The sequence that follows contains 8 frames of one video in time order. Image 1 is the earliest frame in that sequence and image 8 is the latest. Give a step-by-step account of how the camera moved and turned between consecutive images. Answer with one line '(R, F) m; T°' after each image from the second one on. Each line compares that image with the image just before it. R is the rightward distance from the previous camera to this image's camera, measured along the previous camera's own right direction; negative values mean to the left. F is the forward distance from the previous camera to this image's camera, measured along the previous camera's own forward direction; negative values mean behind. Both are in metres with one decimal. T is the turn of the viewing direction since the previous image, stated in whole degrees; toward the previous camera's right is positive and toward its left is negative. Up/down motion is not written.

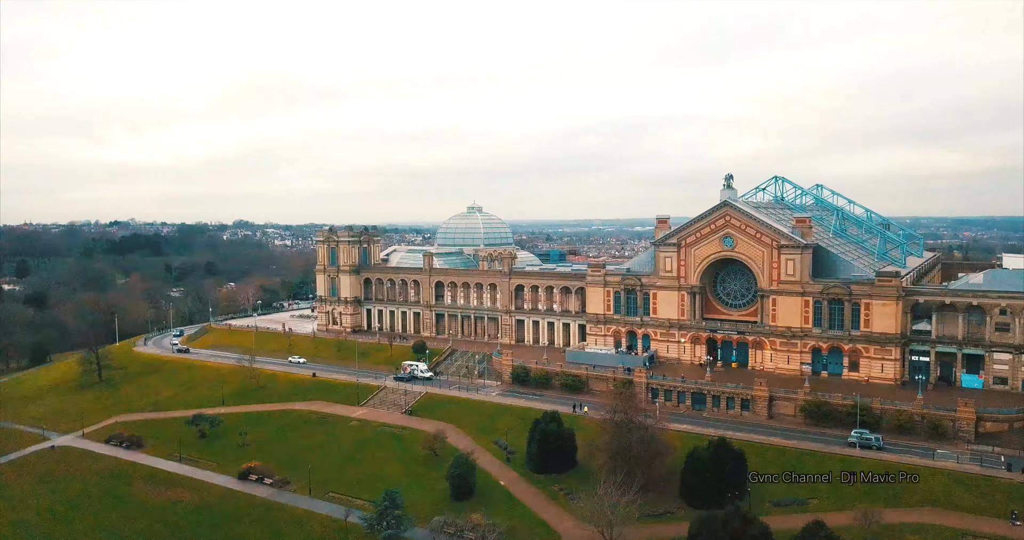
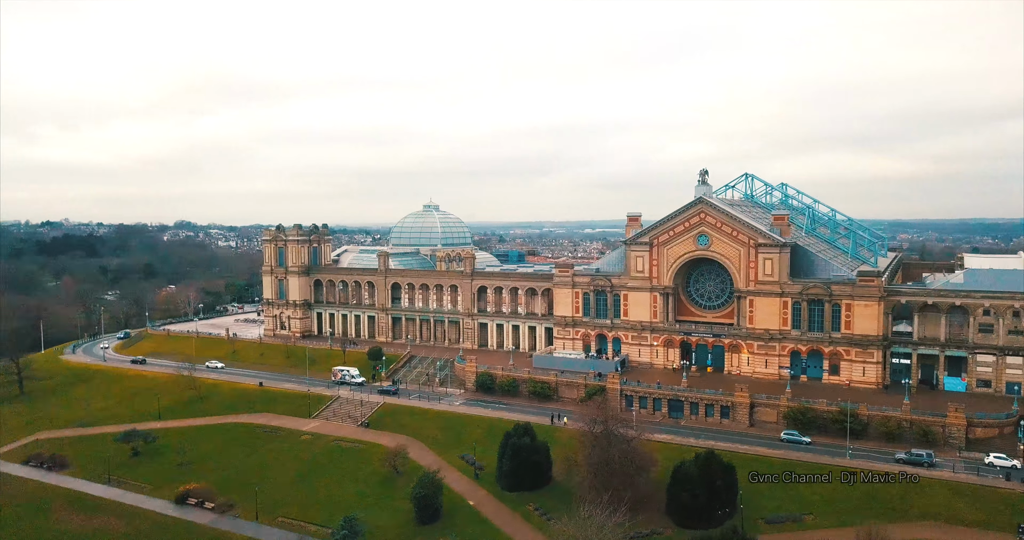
(-1.7, +6.3) m; +4°
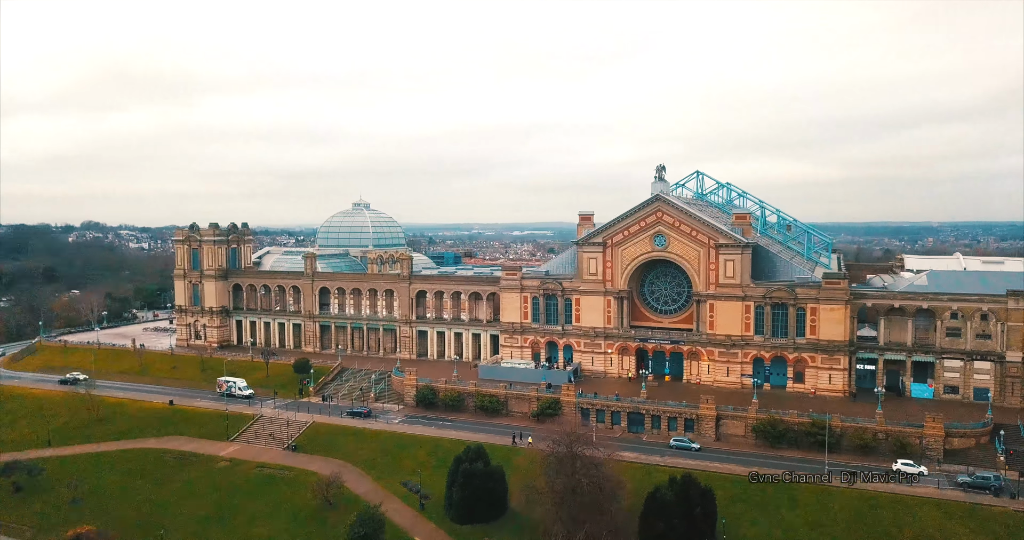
(-1.9, +8.1) m; +6°
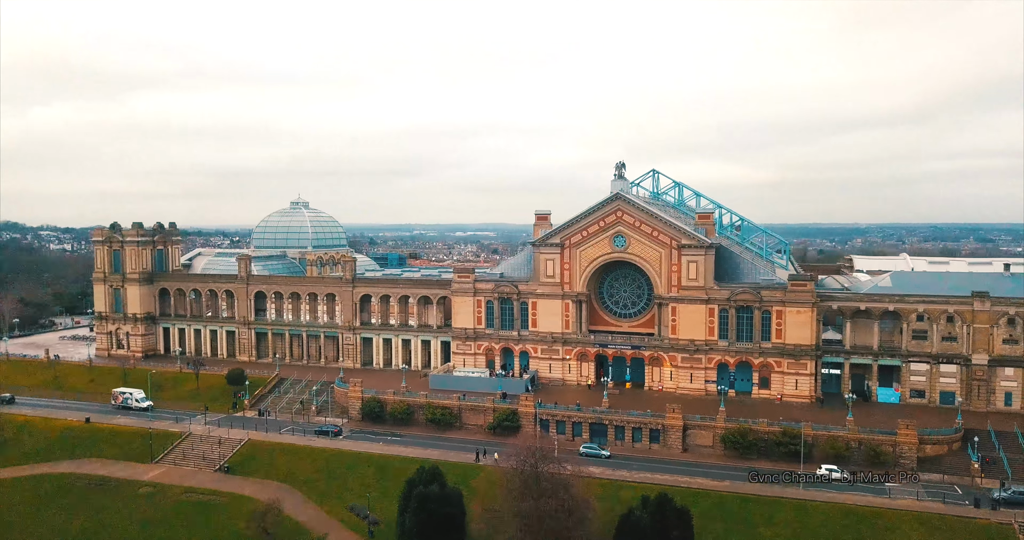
(-1.3, +5.4) m; +4°
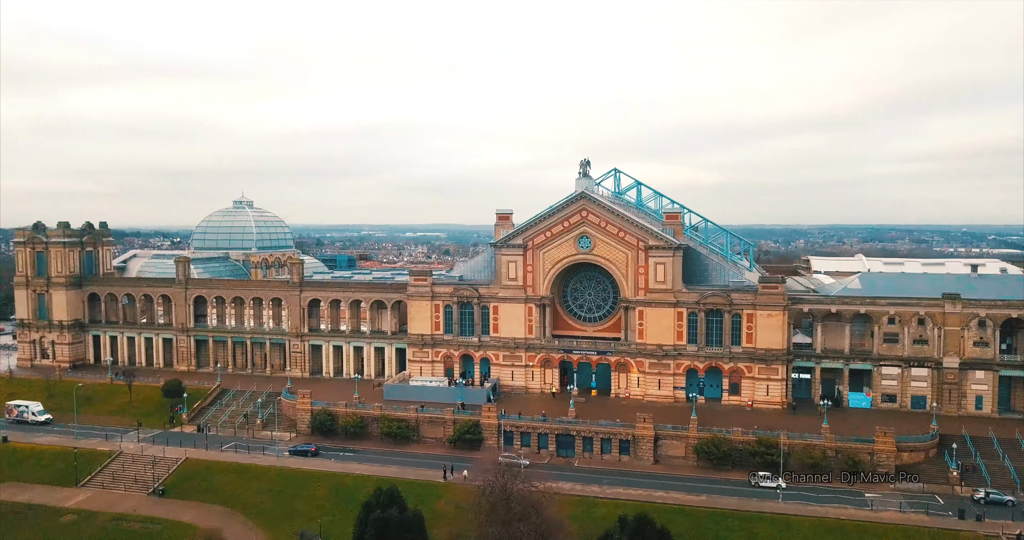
(-1.1, +4.5) m; +4°
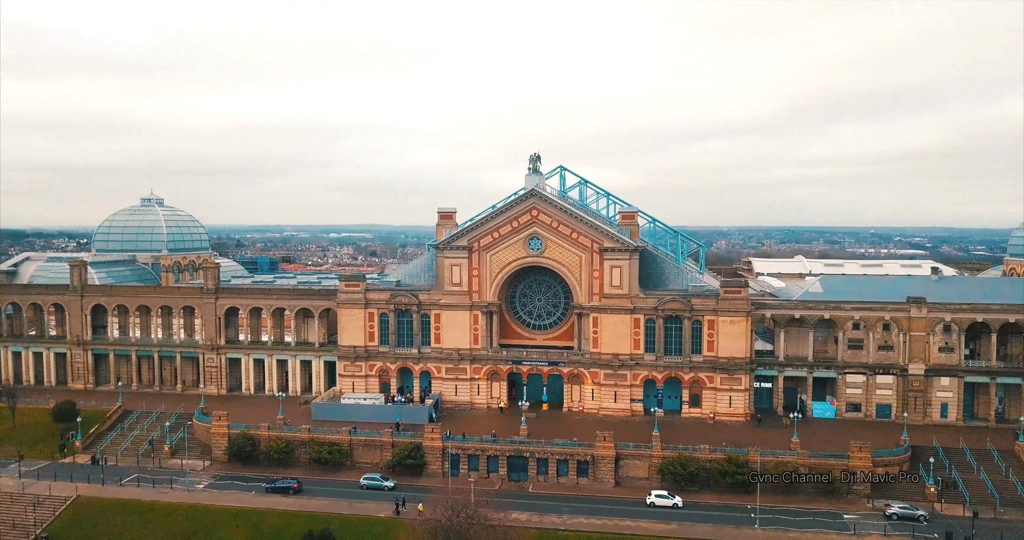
(-1.6, +7.1) m; +6°
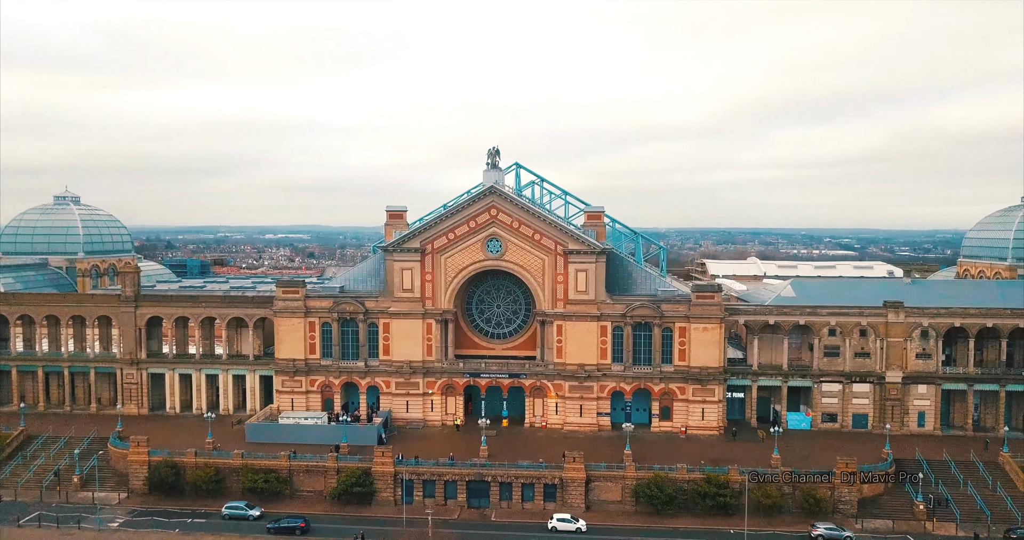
(-1.5, +6.1) m; +4°
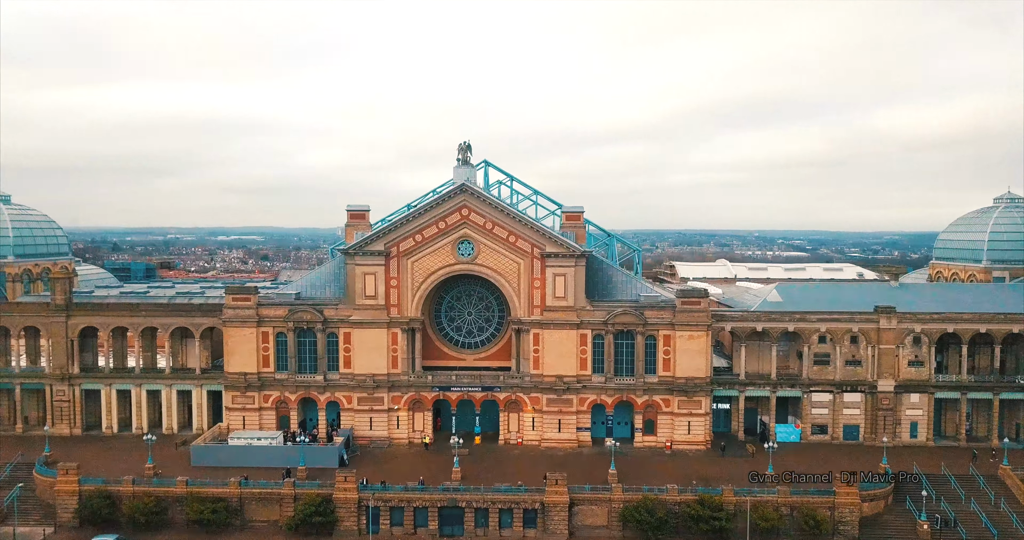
(-1.3, +5.0) m; +3°
